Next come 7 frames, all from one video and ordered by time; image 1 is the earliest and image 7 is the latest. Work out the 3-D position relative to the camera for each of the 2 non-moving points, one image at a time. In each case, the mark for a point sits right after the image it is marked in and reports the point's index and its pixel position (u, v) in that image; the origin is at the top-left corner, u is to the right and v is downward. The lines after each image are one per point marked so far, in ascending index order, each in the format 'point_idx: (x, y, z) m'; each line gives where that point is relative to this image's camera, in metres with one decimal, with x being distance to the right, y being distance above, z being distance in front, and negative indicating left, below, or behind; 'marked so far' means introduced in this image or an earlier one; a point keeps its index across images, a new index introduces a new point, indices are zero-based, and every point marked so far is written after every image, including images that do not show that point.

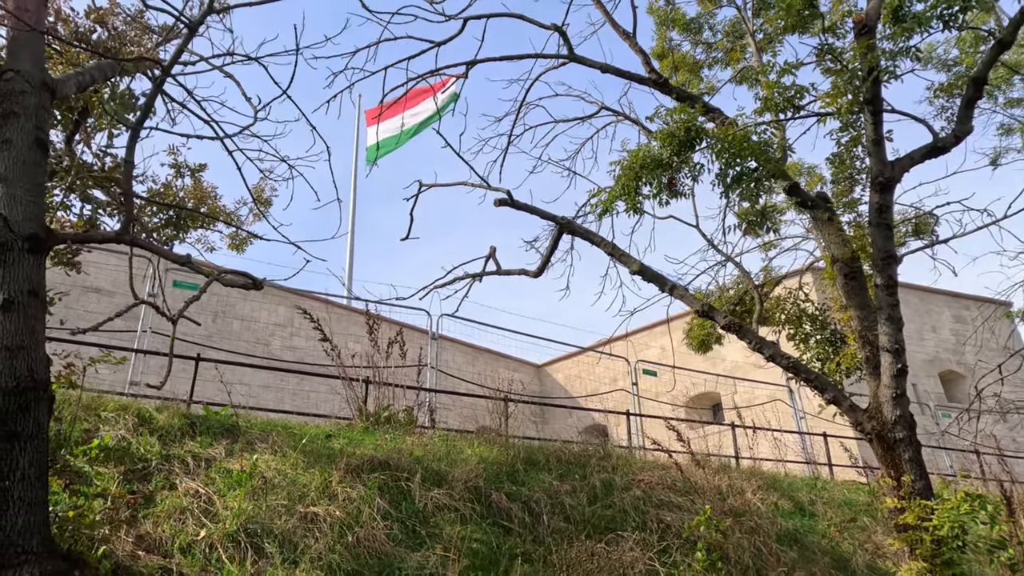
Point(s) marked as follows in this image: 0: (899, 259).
0: (+3.4, +0.3, +6.3) m
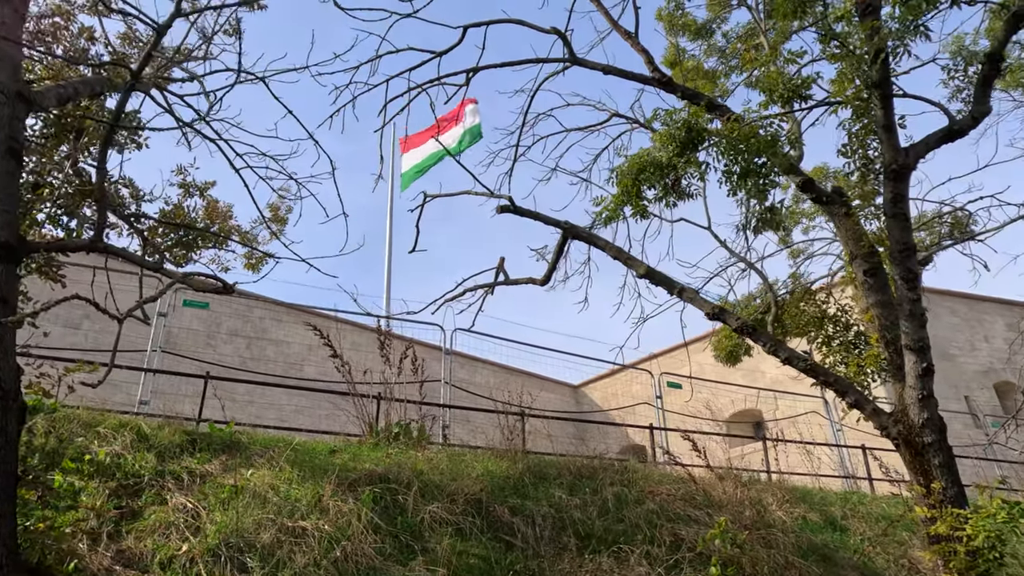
0: (+3.3, +0.3, +6.0) m
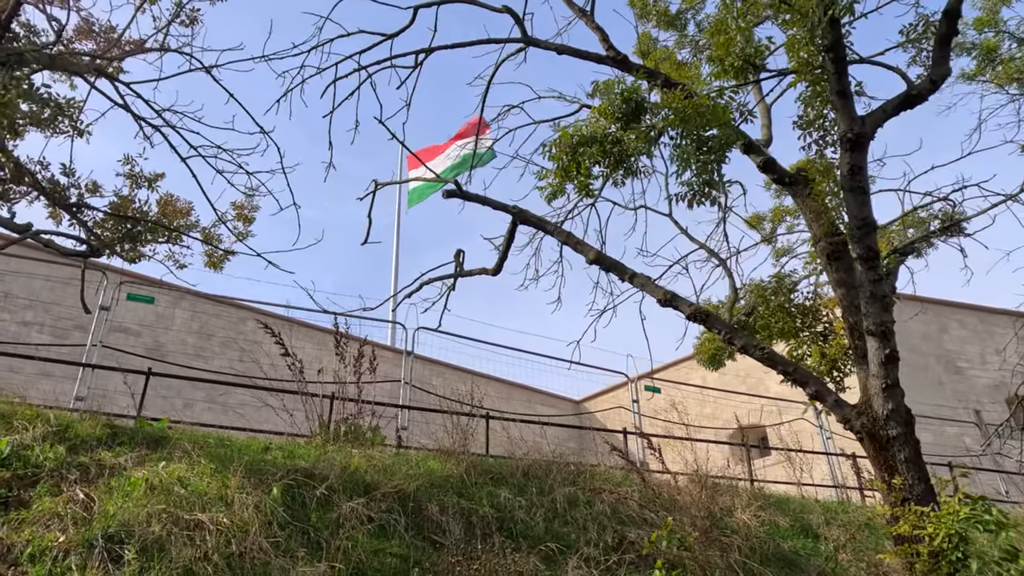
0: (+2.8, +0.5, +5.5) m
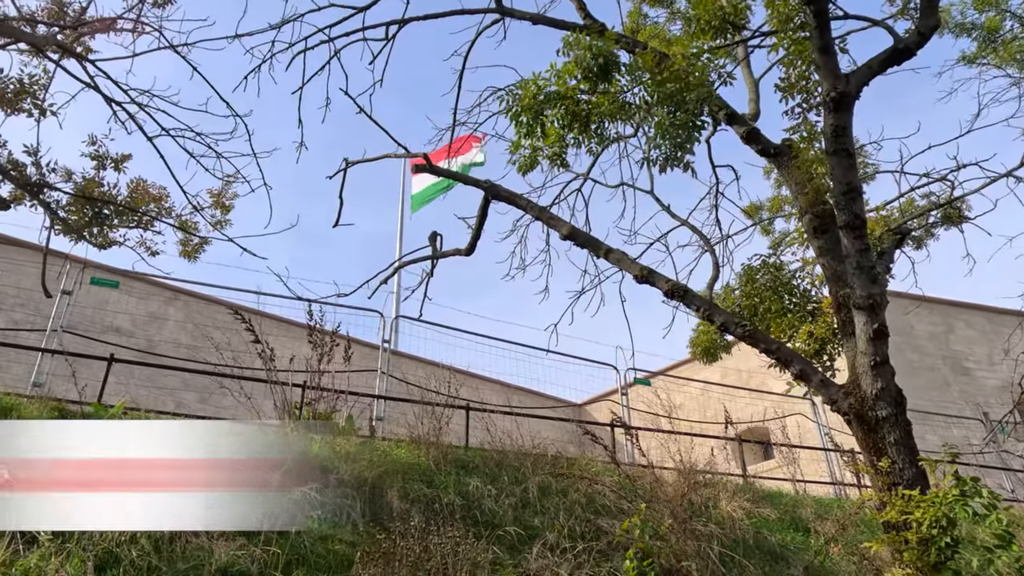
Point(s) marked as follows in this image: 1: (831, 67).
0: (+2.5, +0.7, +5.2) m
1: (+2.3, +1.6, +5.1) m
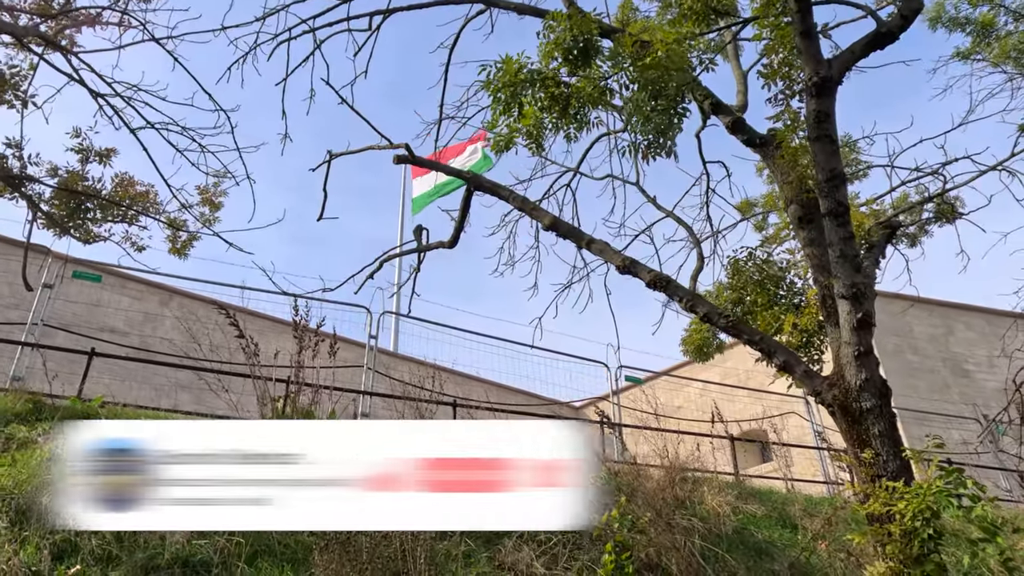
0: (+2.3, +0.8, +5.1) m
1: (+2.1, +1.6, +5.1) m
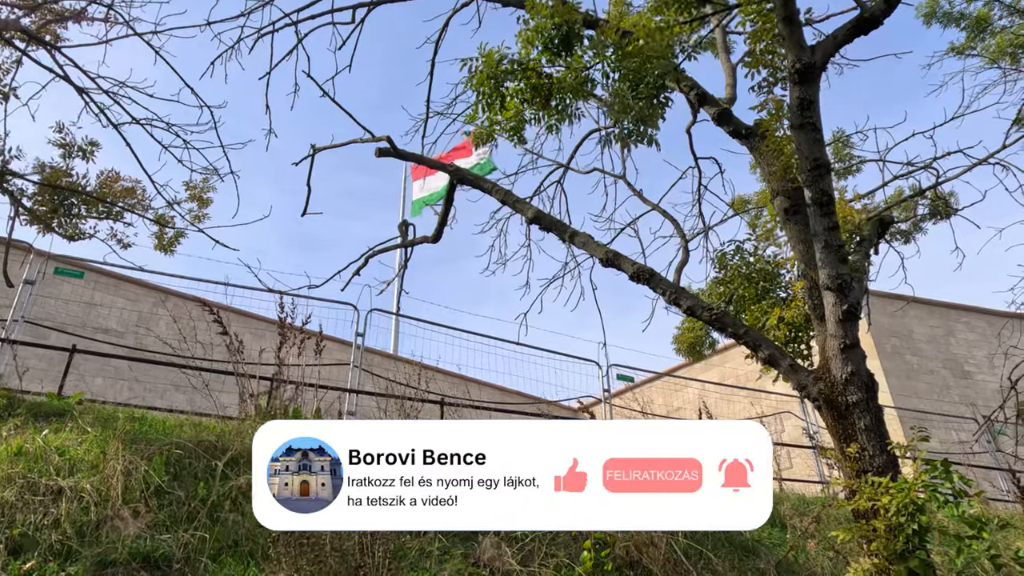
0: (+2.2, +0.8, +5.0) m
1: (+1.9, +1.7, +5.0) m
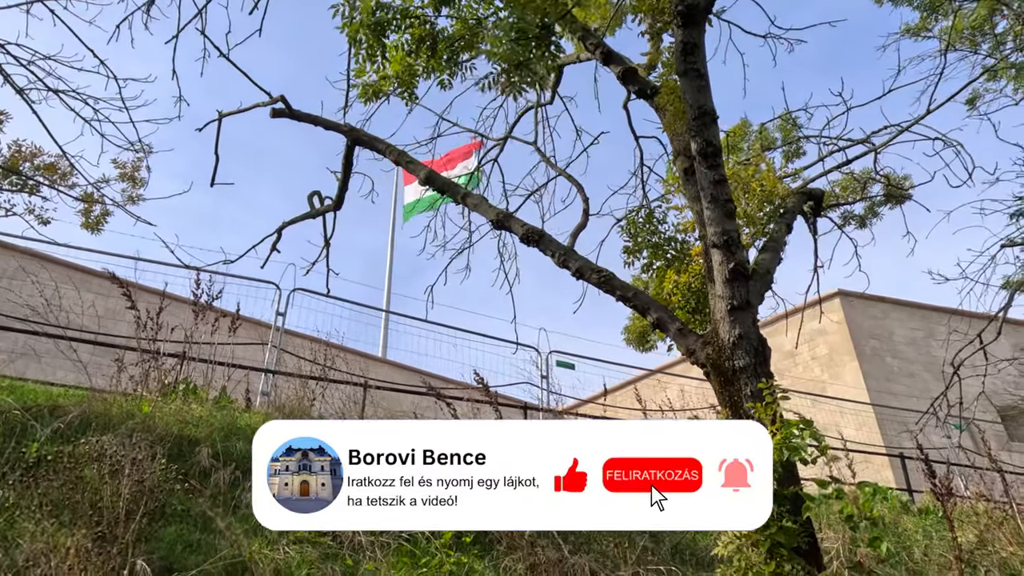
0: (+1.3, +1.1, +4.7) m
1: (+1.1, +2.0, +4.7) m
